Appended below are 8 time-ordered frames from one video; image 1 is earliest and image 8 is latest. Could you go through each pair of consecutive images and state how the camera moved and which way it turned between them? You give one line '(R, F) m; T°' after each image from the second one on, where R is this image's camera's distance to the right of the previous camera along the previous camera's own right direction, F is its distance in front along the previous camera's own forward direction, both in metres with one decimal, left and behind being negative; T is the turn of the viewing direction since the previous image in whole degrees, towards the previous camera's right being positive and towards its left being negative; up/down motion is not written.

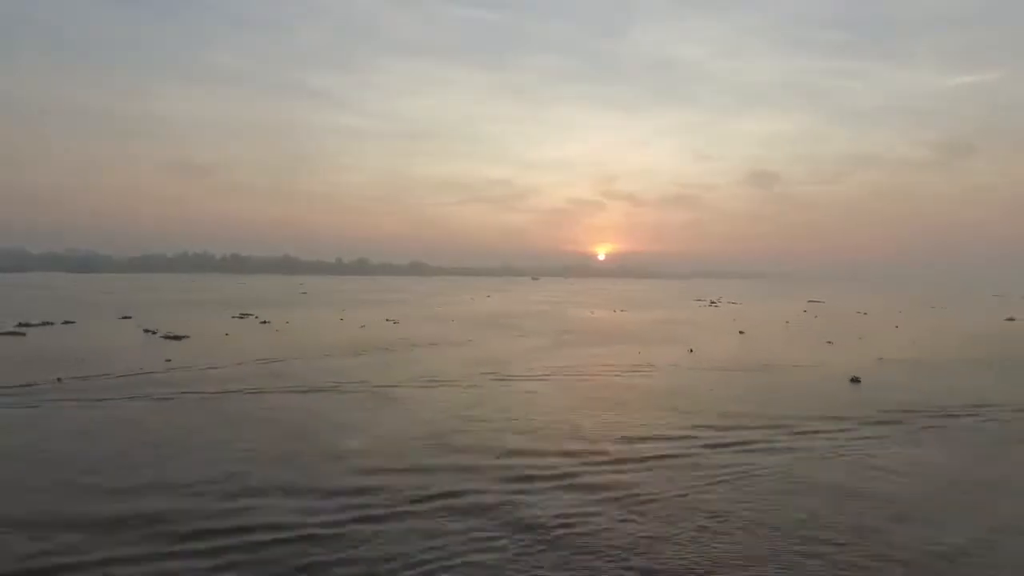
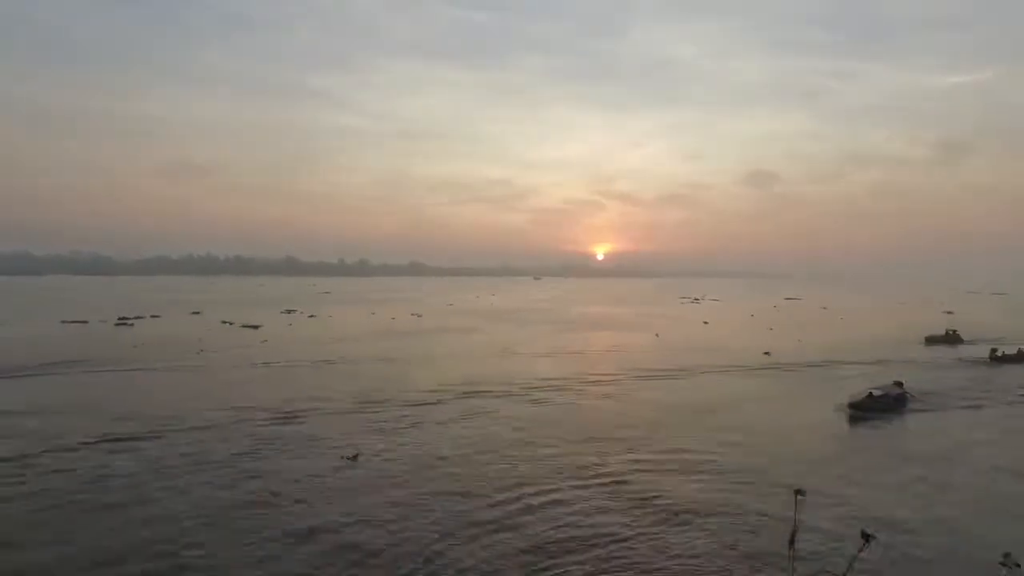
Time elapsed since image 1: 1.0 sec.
(+0.3, -10.1) m; 0°
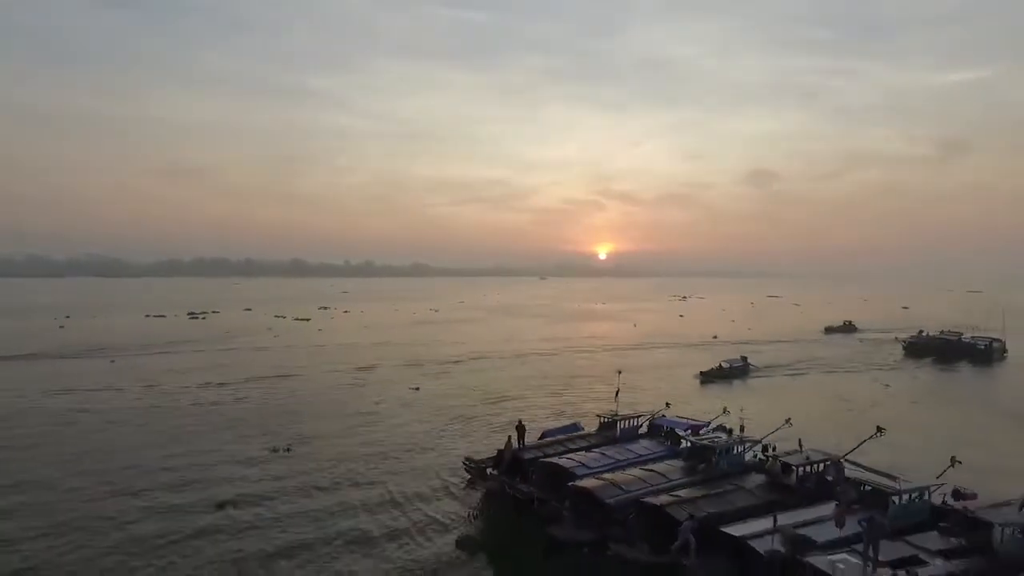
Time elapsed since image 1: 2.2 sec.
(+0.4, -11.0) m; 0°
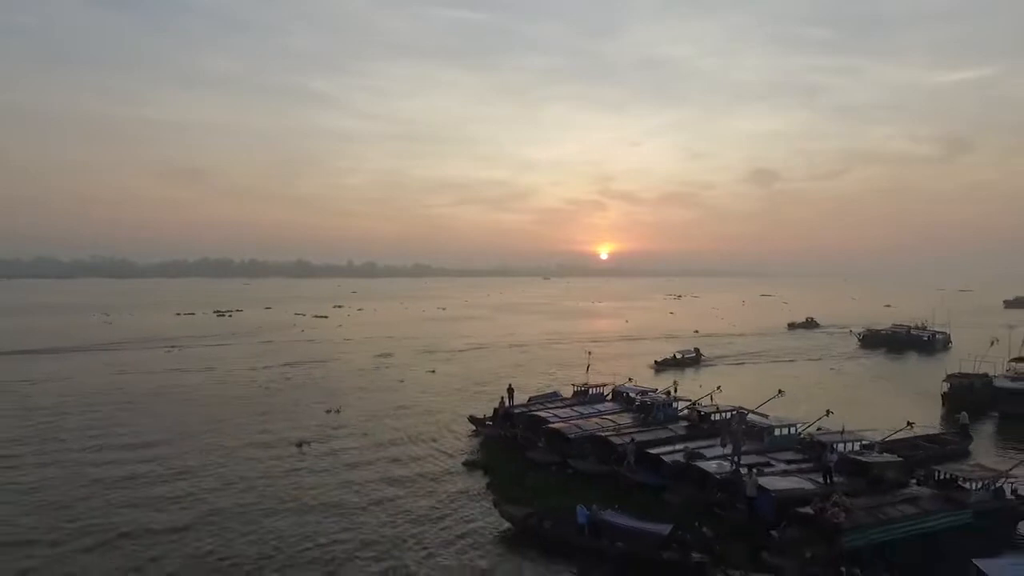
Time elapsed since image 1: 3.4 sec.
(+0.3, -5.4) m; 0°
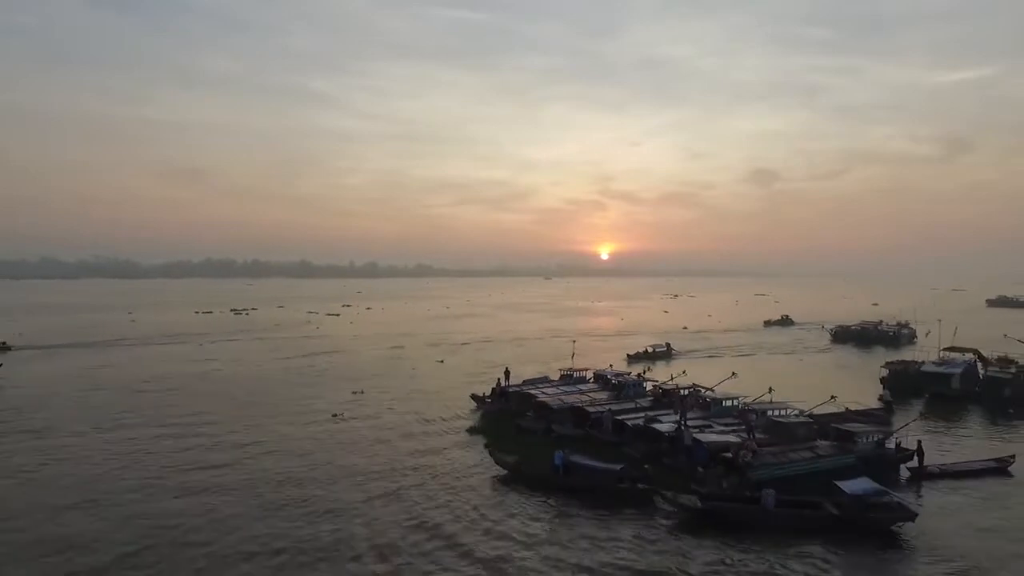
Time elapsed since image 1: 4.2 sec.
(+0.2, -4.1) m; 0°
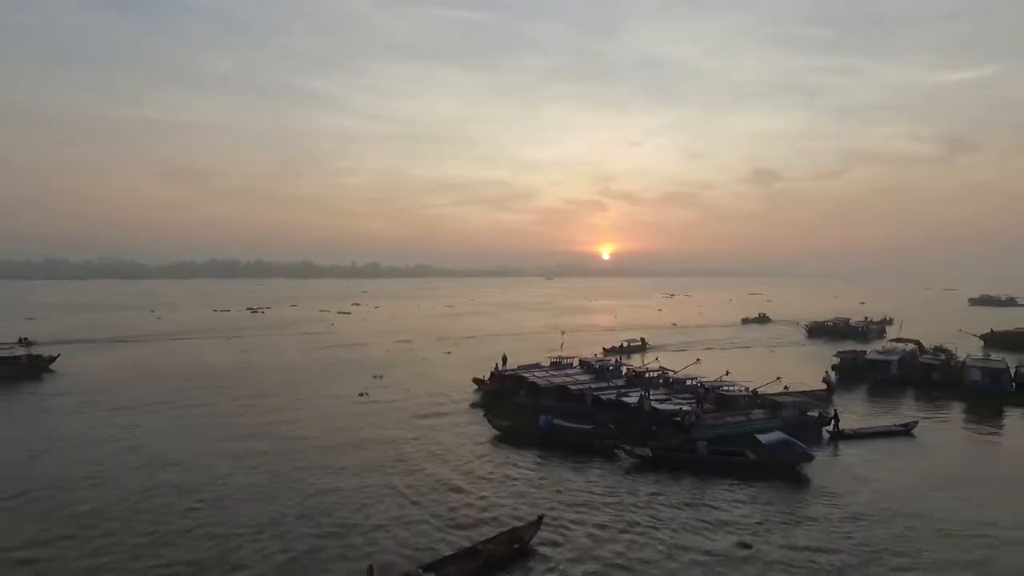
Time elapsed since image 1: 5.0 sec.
(+0.2, -4.3) m; 0°
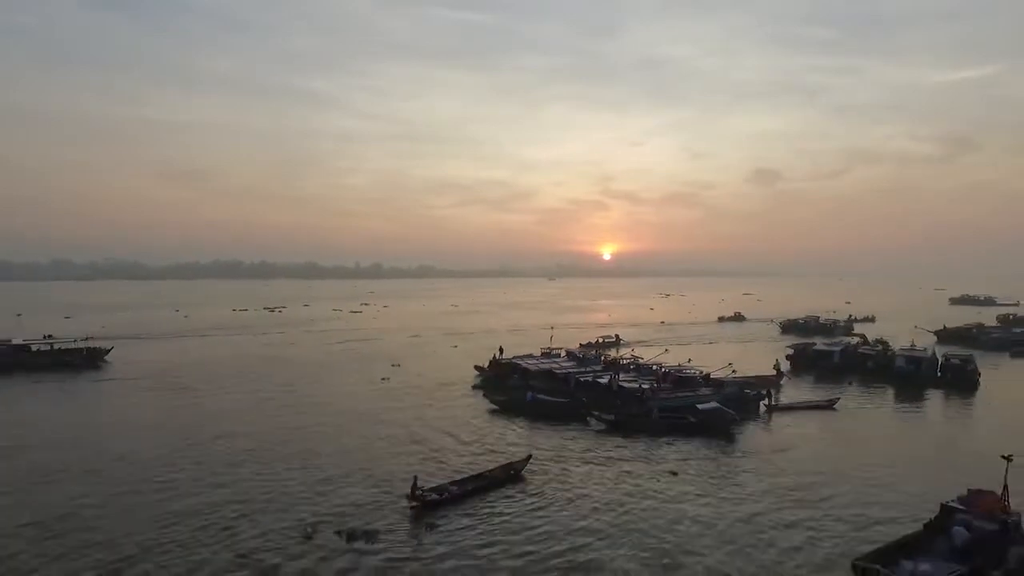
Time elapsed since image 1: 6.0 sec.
(+0.2, -5.3) m; 0°
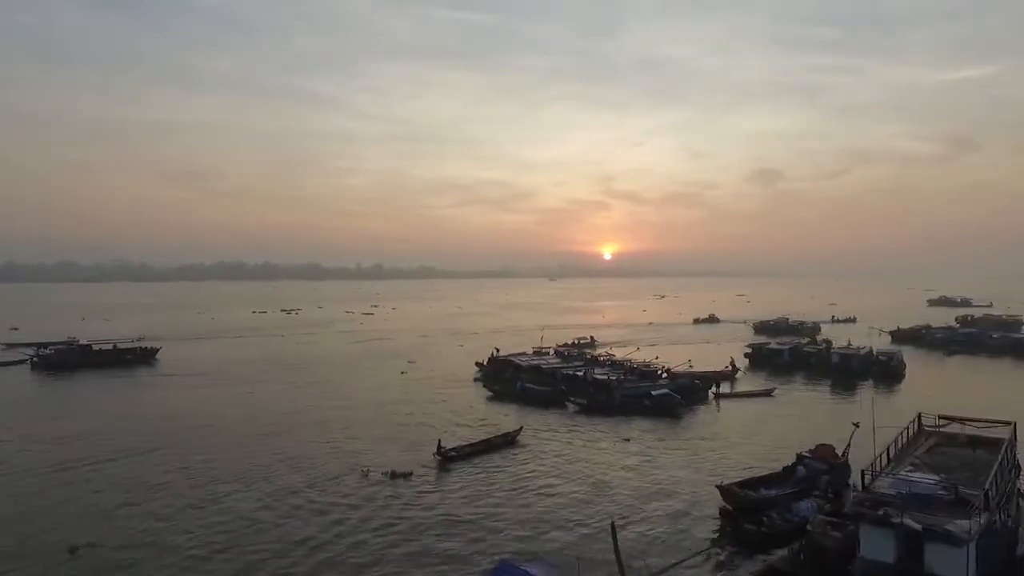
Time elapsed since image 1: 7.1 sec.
(+0.3, -6.3) m; 0°
